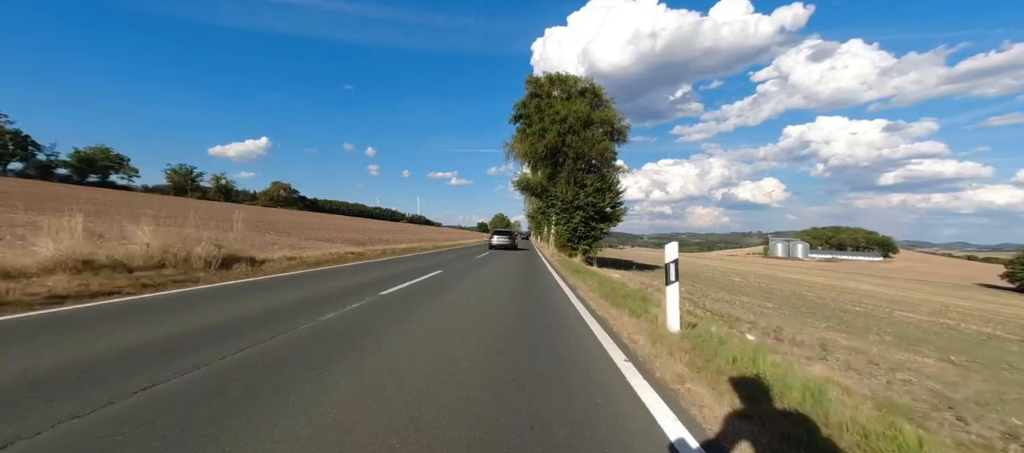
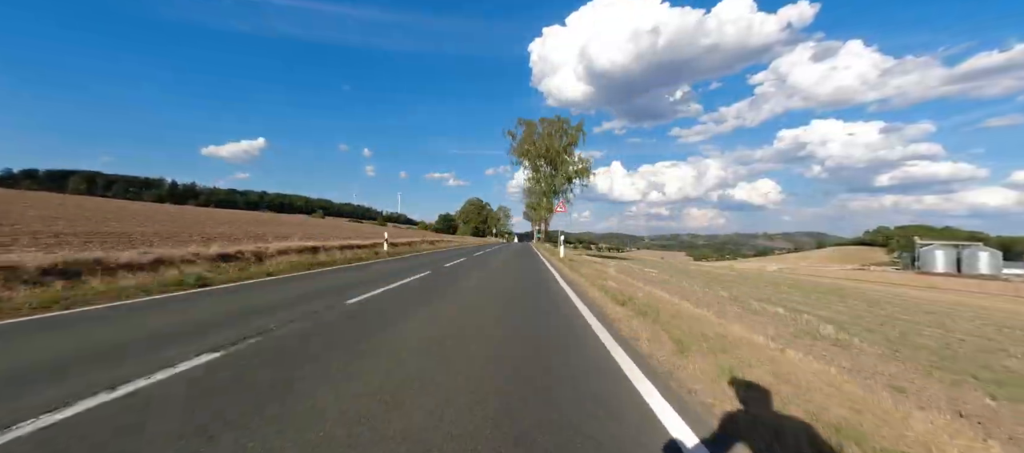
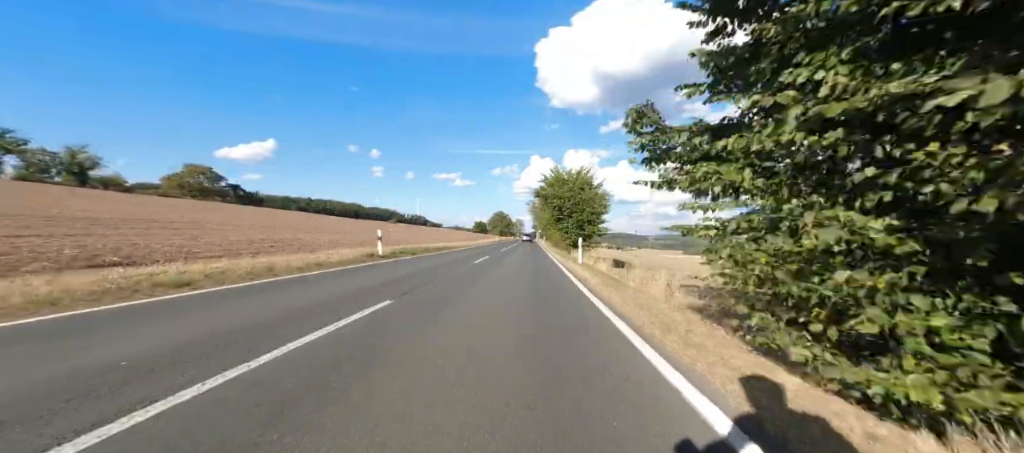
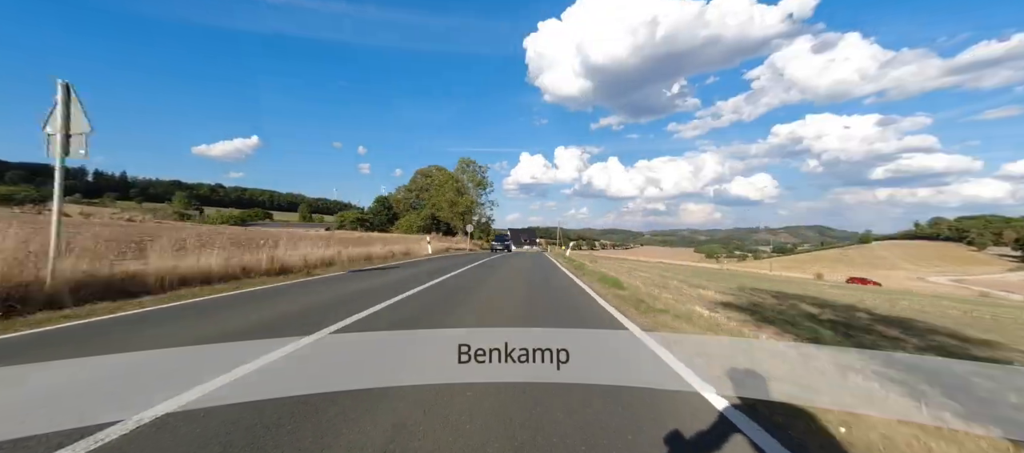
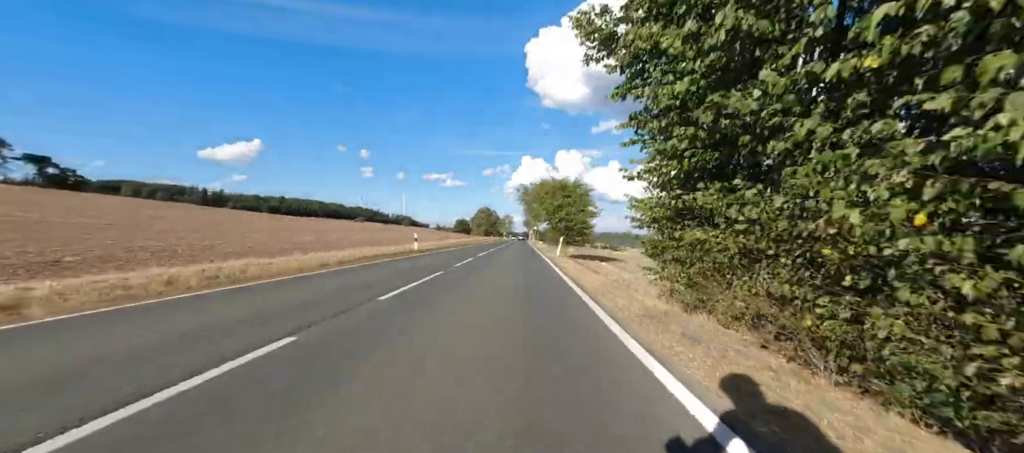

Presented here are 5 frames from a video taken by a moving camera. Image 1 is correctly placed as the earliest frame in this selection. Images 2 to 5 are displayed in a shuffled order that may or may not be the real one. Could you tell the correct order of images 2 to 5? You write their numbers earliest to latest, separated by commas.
3, 5, 2, 4
